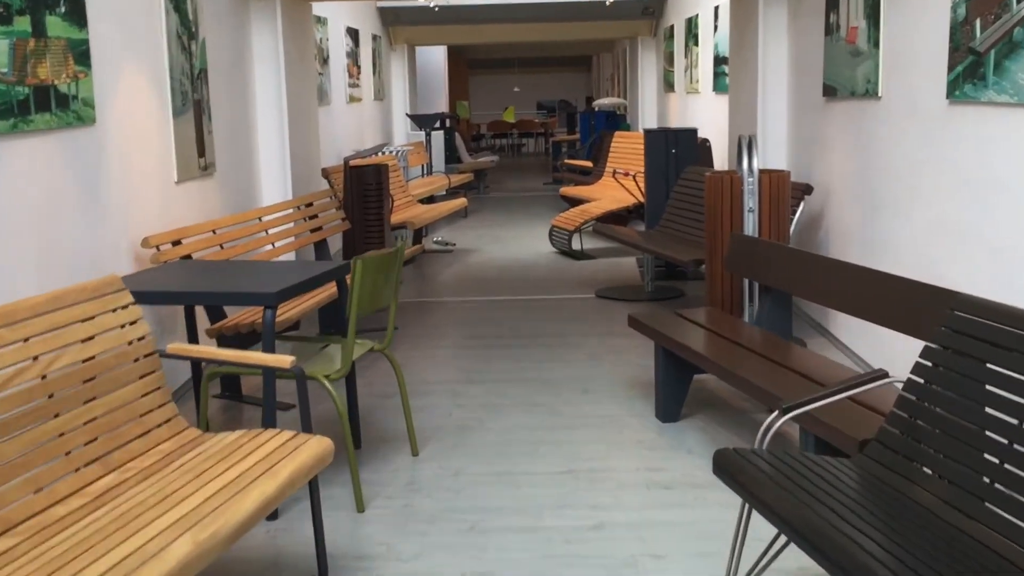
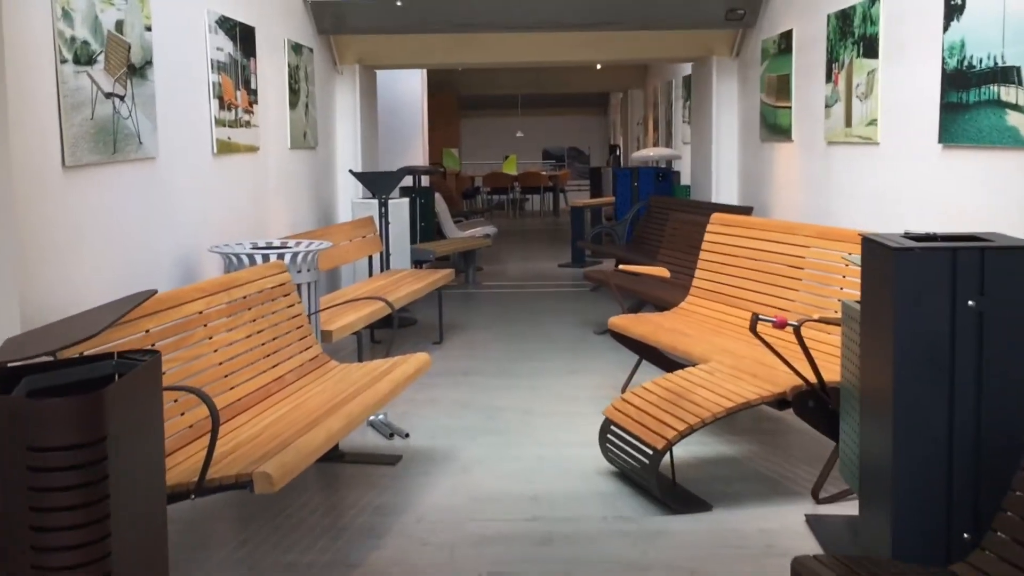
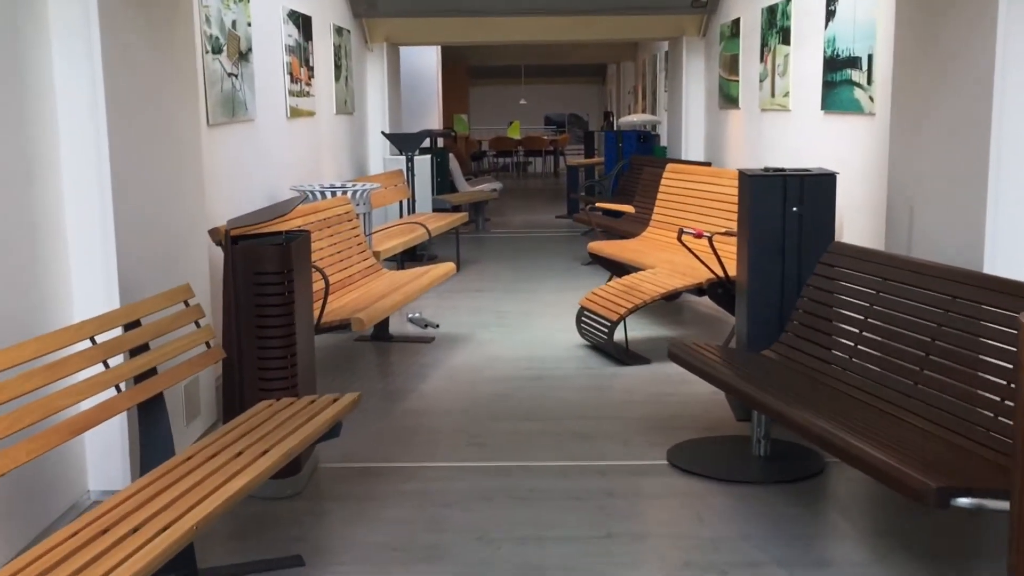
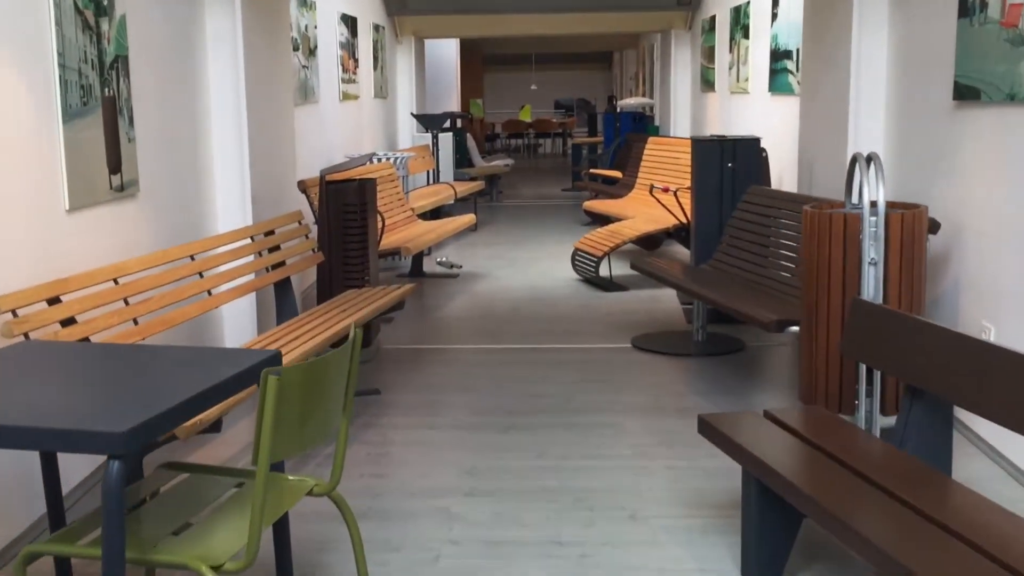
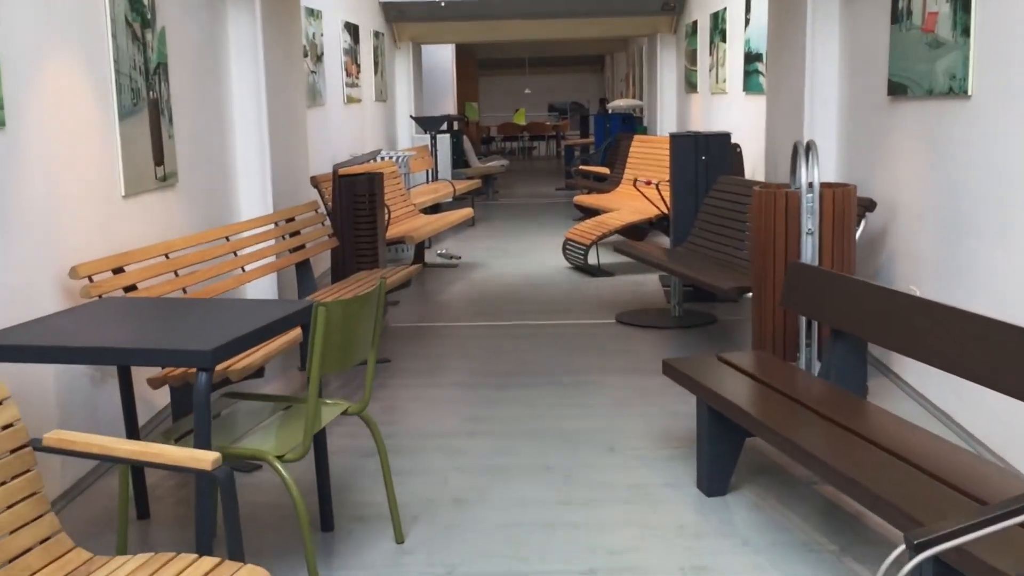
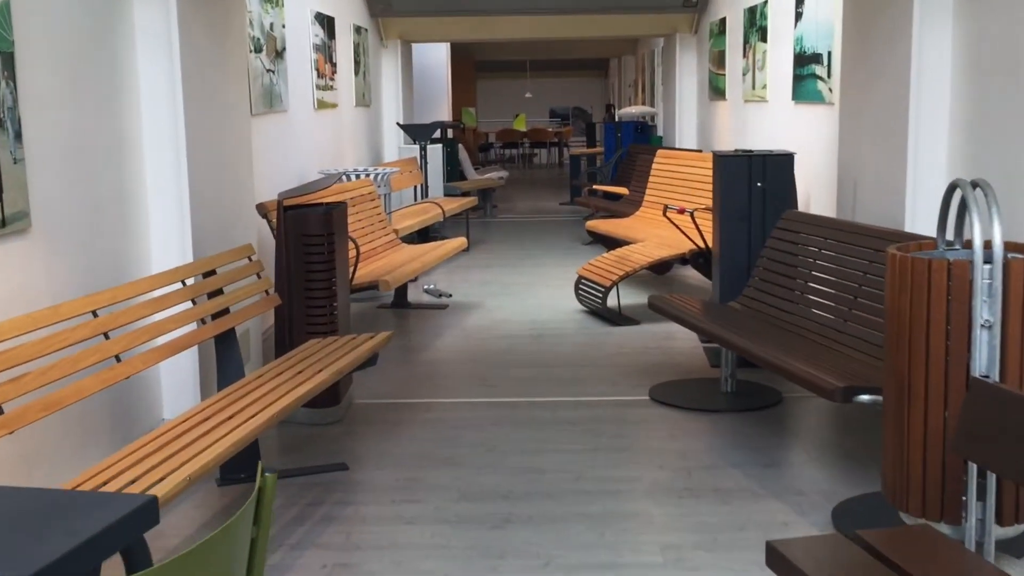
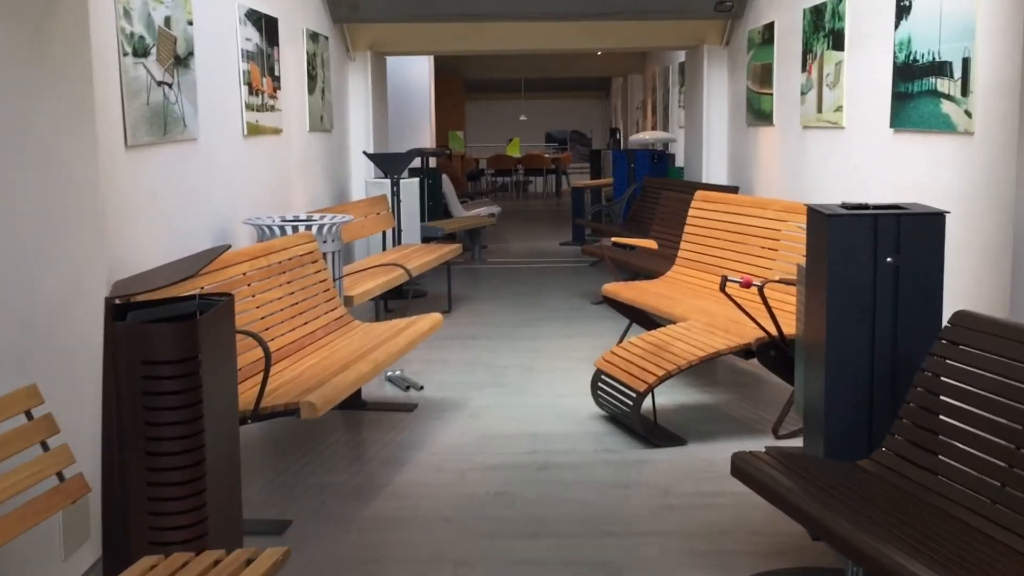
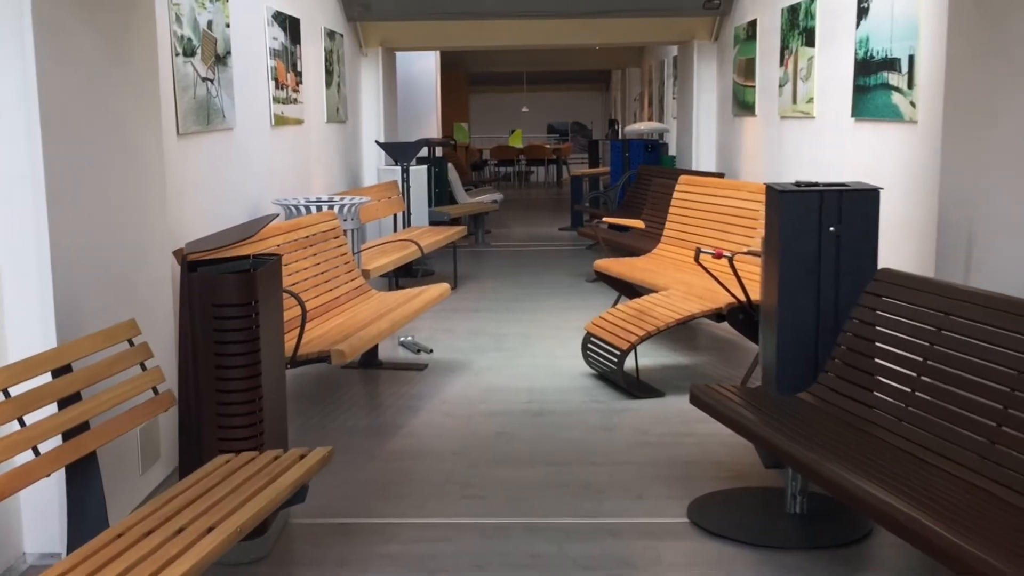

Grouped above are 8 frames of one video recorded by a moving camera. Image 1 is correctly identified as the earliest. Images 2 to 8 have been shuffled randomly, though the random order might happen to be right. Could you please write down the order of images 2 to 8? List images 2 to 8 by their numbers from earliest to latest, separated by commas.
5, 4, 6, 3, 8, 7, 2
